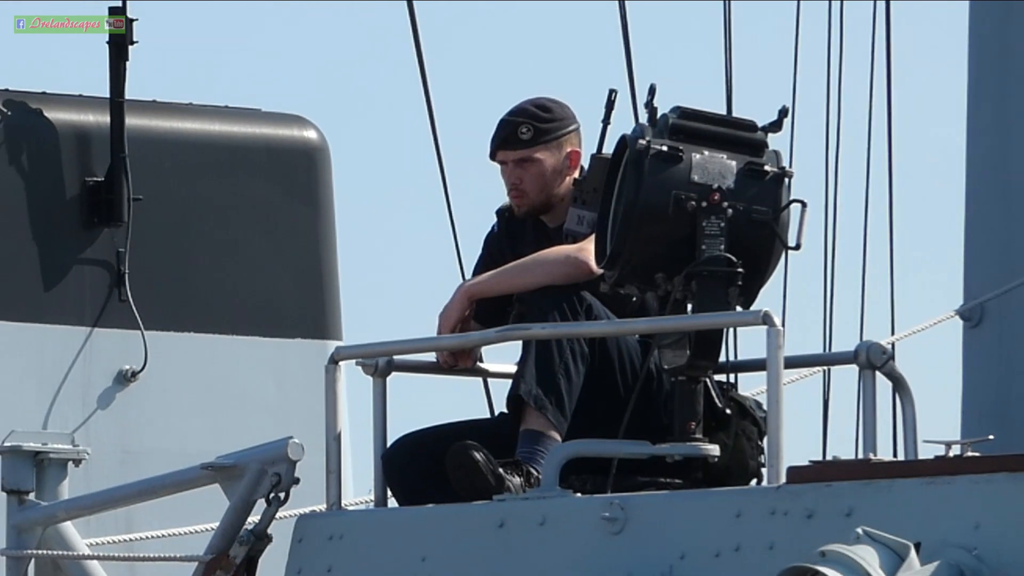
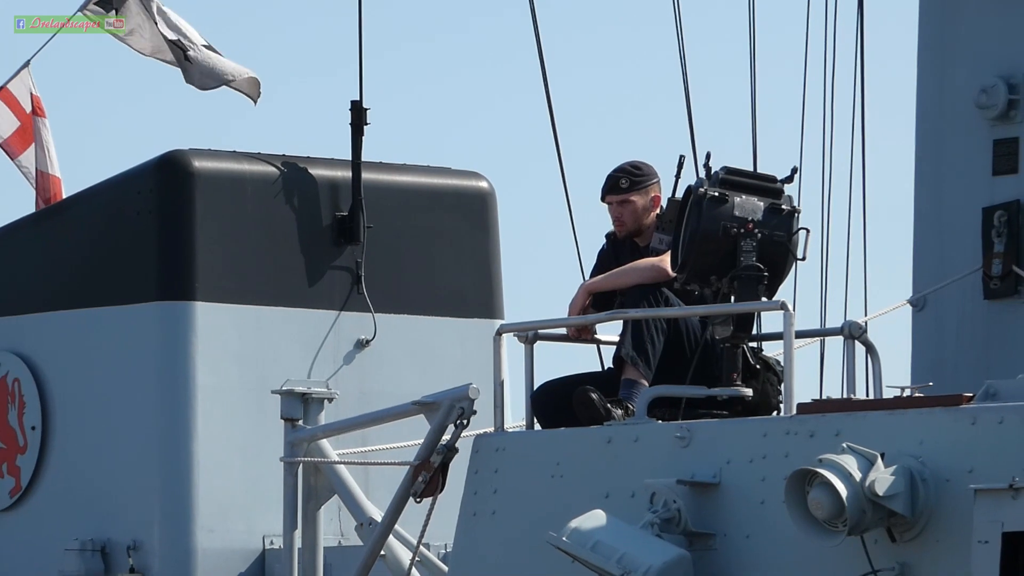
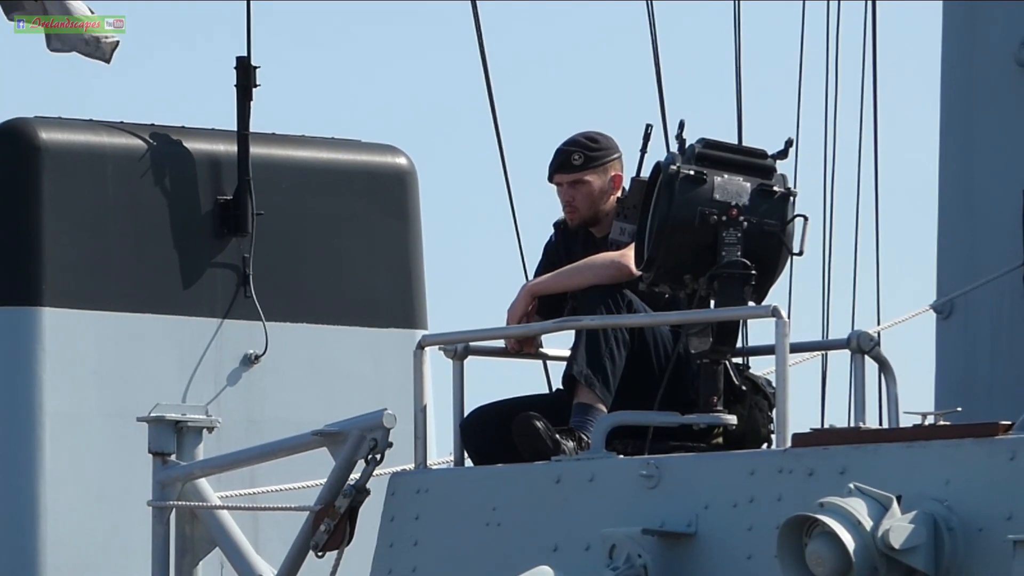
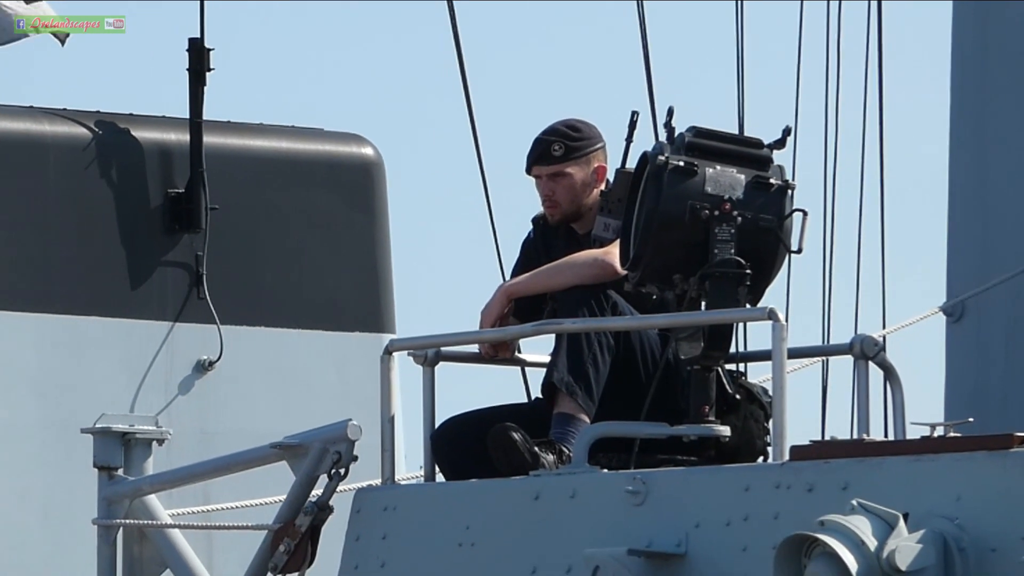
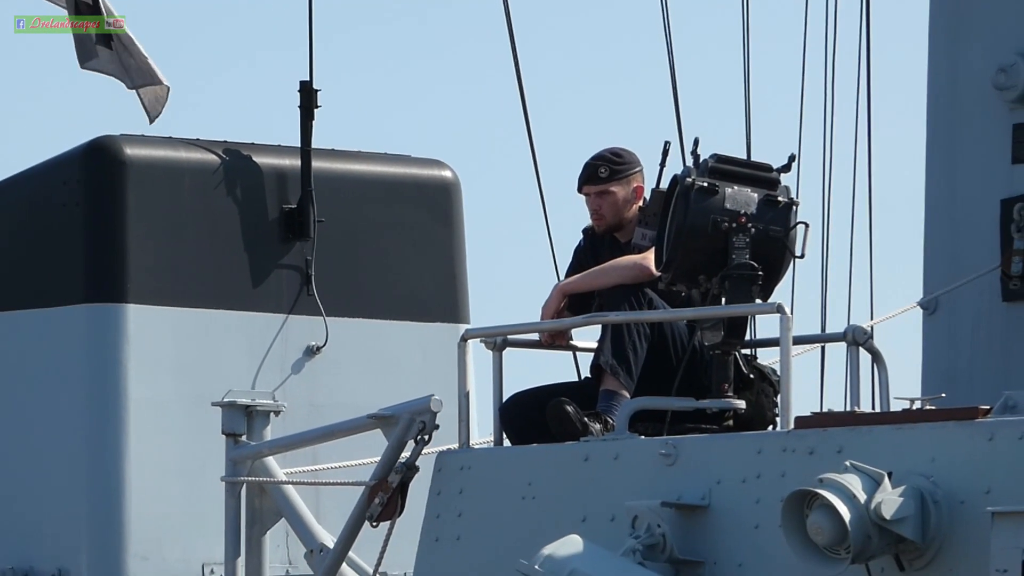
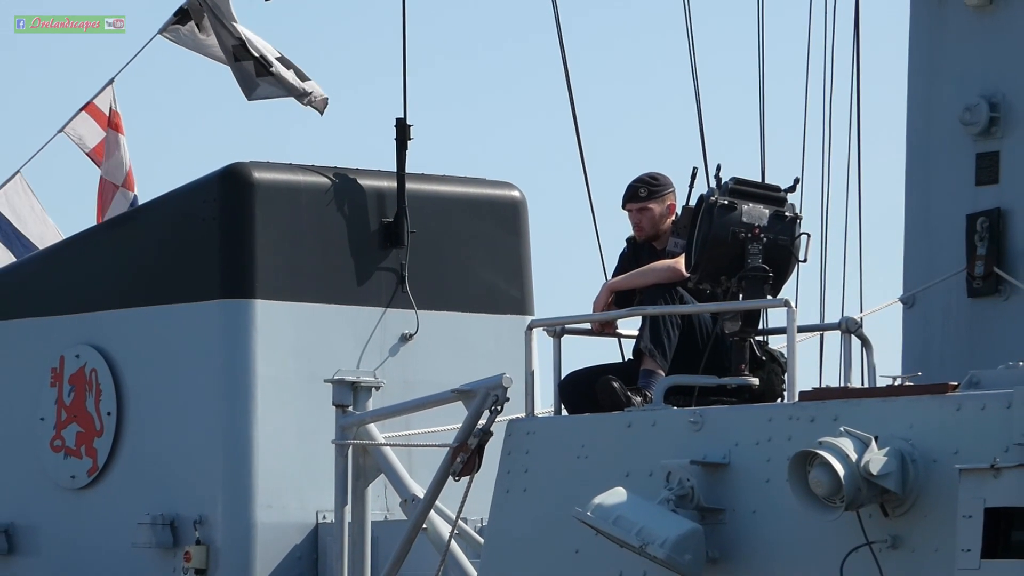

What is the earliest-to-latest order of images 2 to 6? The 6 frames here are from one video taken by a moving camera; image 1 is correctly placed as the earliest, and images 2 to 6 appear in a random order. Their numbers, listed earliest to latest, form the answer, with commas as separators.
4, 3, 5, 2, 6
